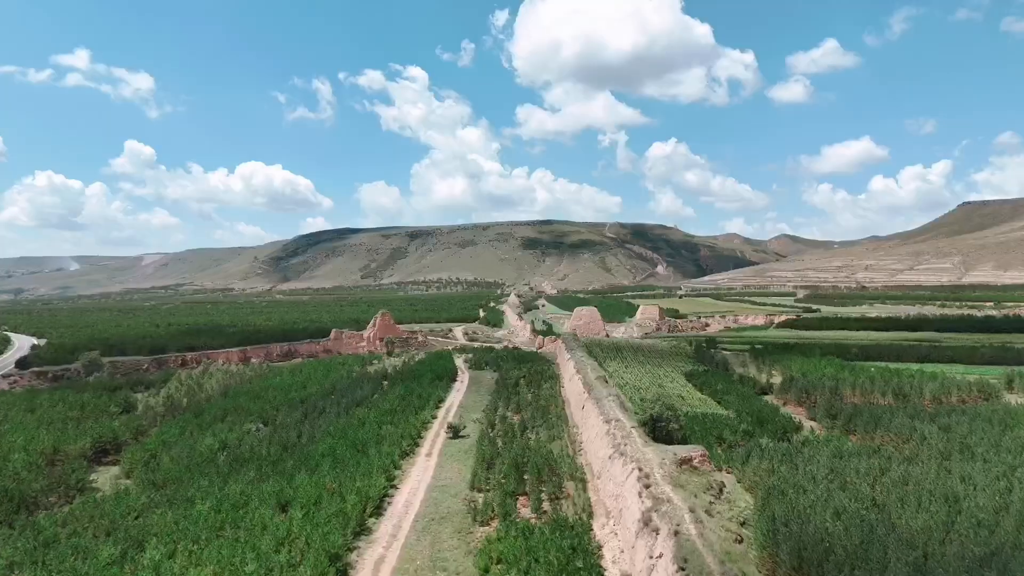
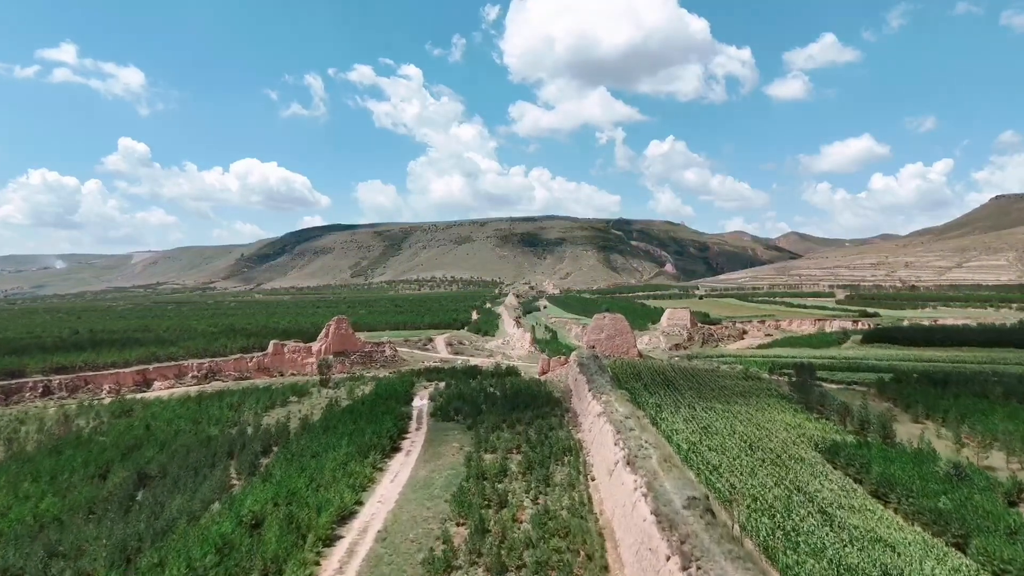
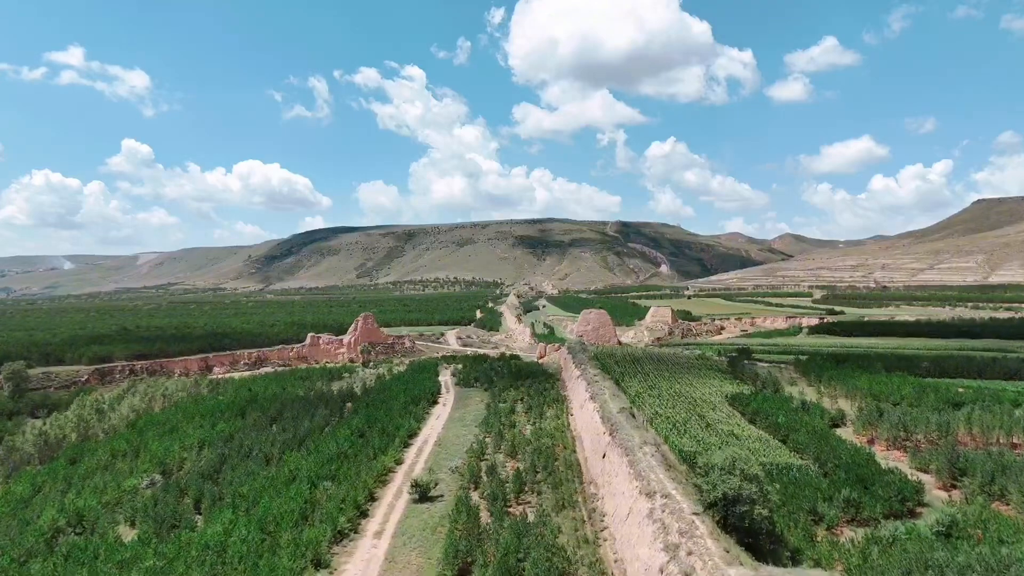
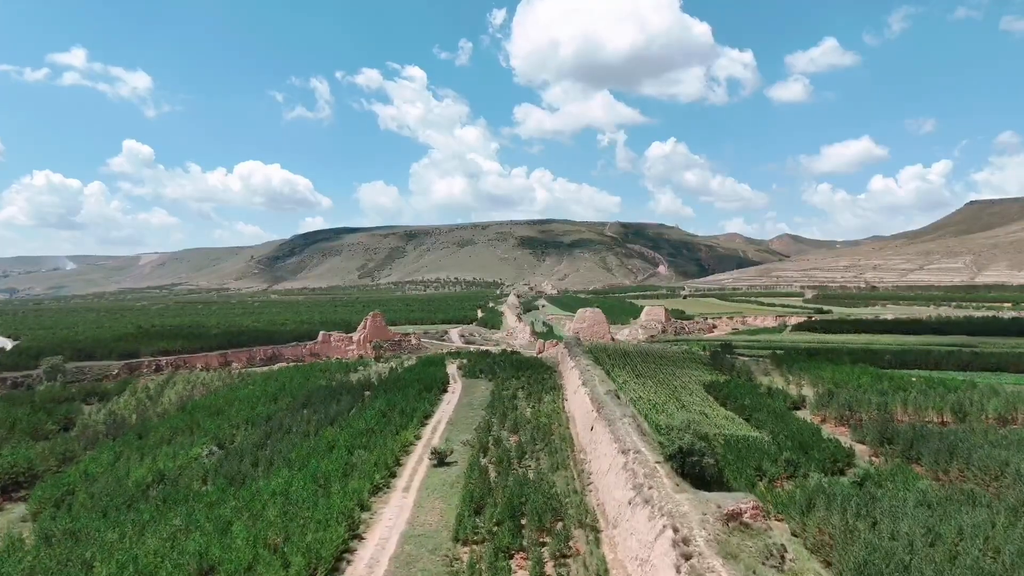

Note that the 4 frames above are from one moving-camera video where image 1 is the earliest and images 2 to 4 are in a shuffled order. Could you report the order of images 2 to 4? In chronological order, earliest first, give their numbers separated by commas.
4, 3, 2
